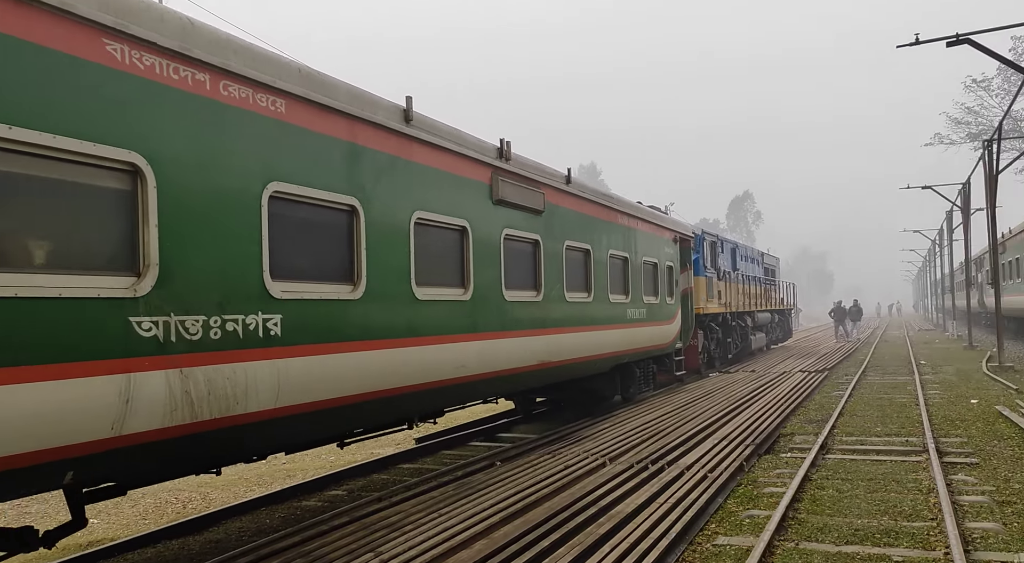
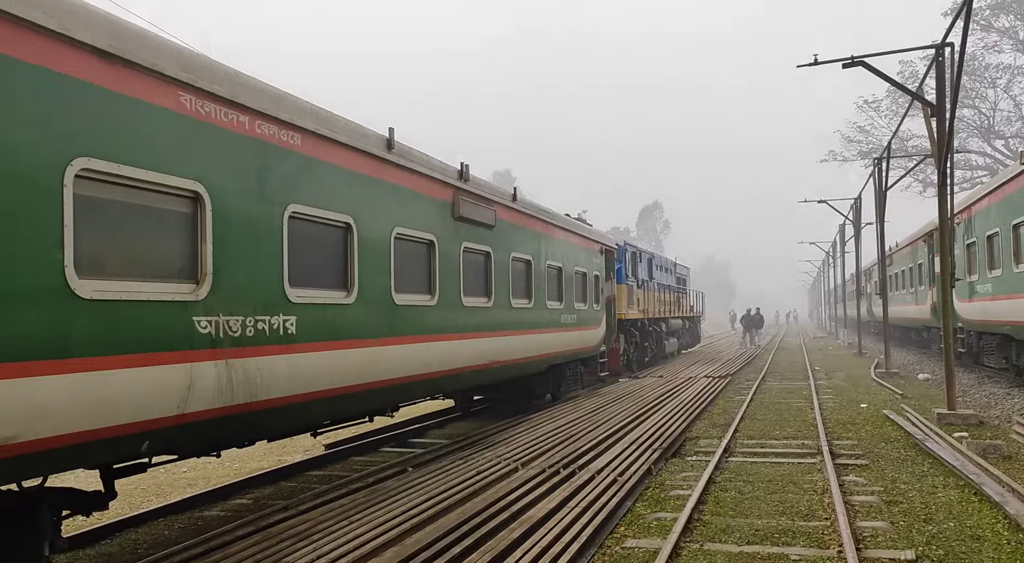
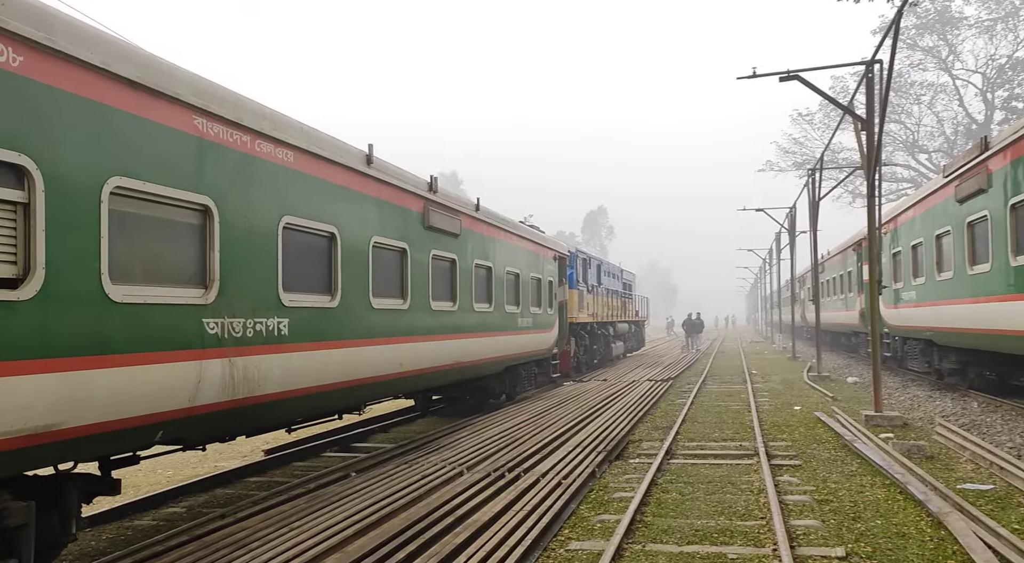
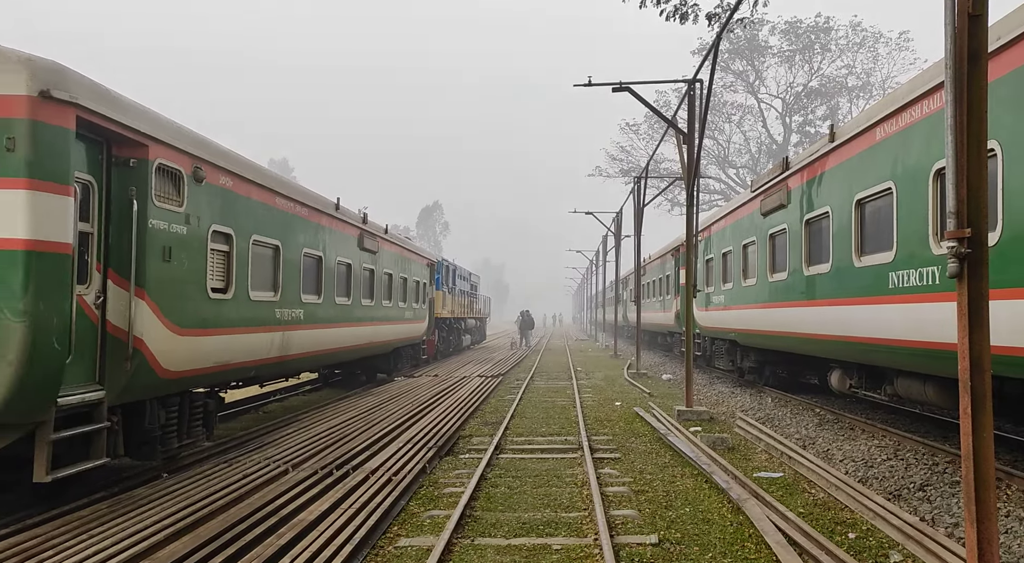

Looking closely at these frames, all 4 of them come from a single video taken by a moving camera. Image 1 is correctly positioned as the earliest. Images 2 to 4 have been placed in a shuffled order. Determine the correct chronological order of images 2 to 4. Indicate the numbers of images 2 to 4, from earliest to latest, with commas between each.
2, 3, 4
